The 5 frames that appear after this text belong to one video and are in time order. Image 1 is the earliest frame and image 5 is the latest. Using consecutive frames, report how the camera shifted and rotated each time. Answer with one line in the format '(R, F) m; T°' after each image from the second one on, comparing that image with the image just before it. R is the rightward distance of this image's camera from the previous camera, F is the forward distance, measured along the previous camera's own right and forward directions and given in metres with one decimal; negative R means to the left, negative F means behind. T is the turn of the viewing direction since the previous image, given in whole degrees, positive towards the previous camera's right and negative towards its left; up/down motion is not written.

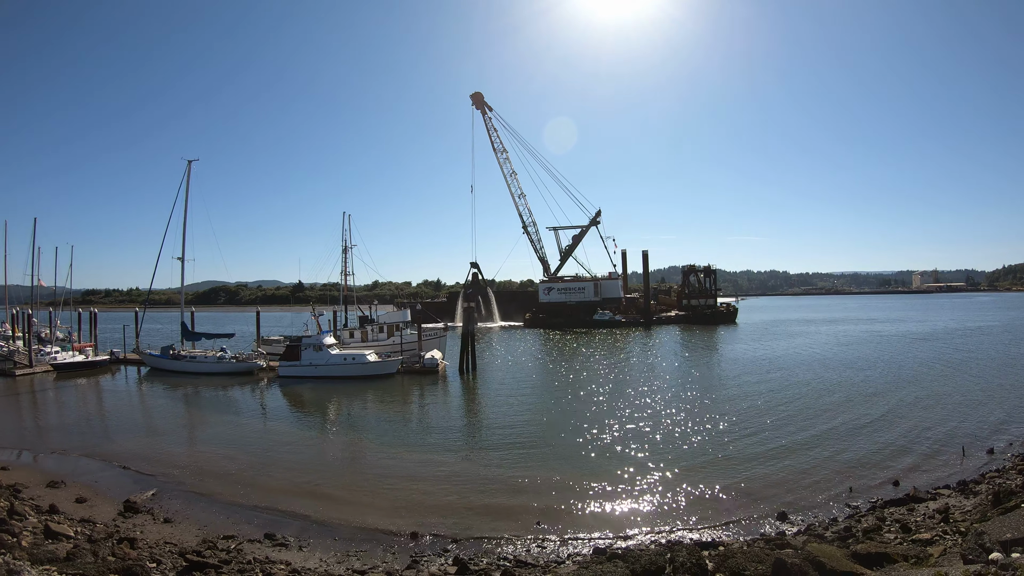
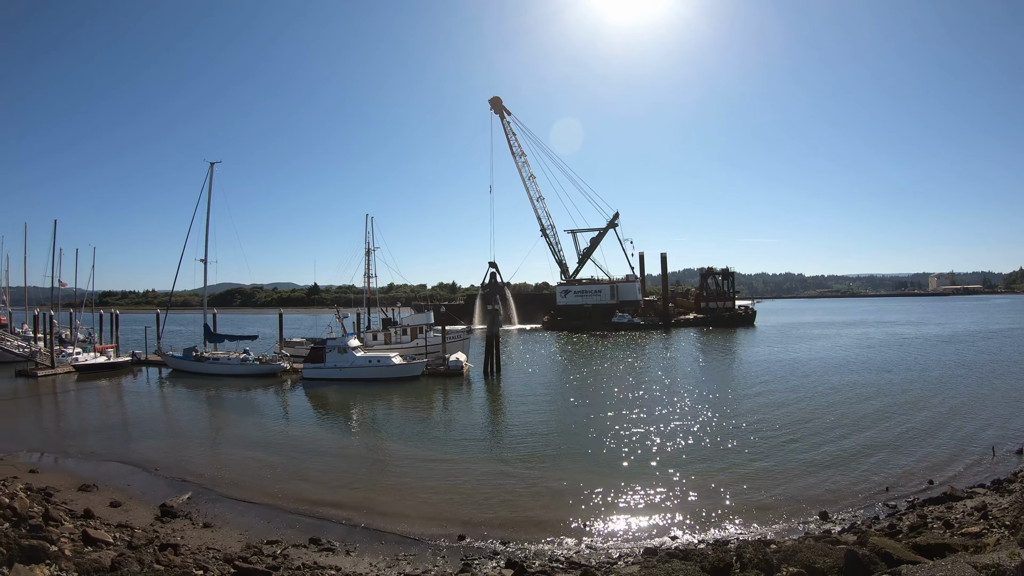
(-0.7, +0.4) m; -1°
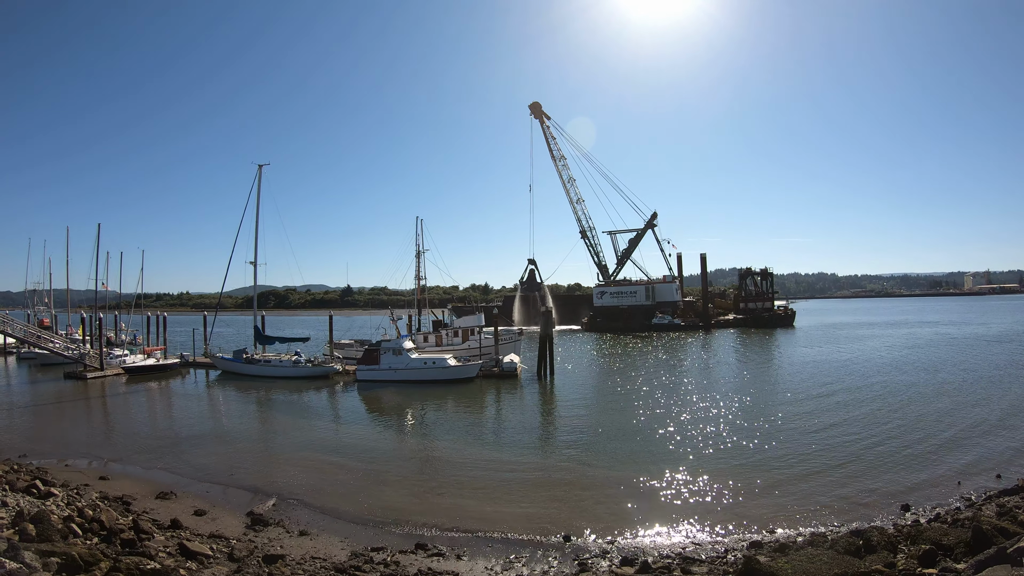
(-1.5, +0.7) m; -2°
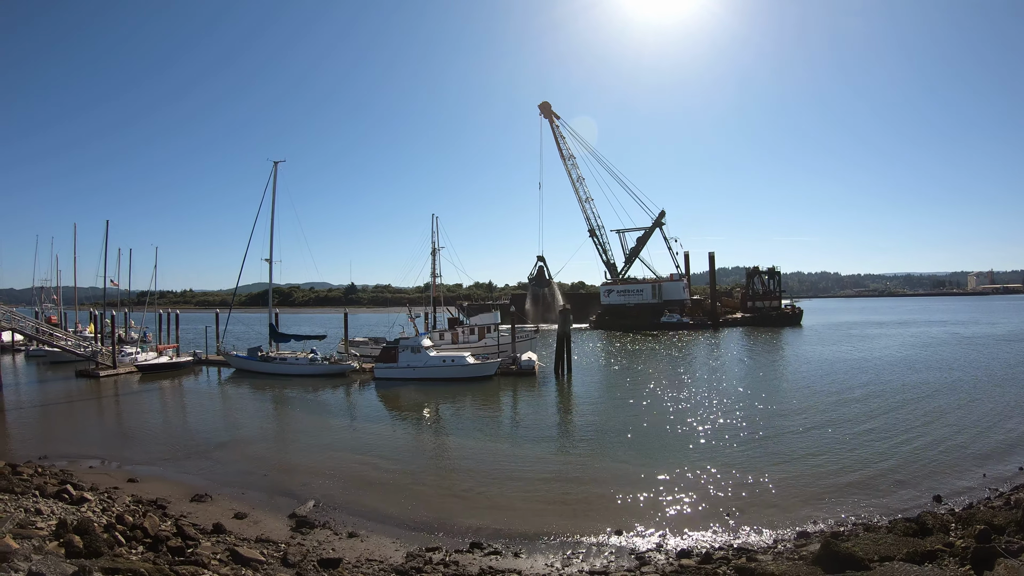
(-0.7, +0.2) m; 0°
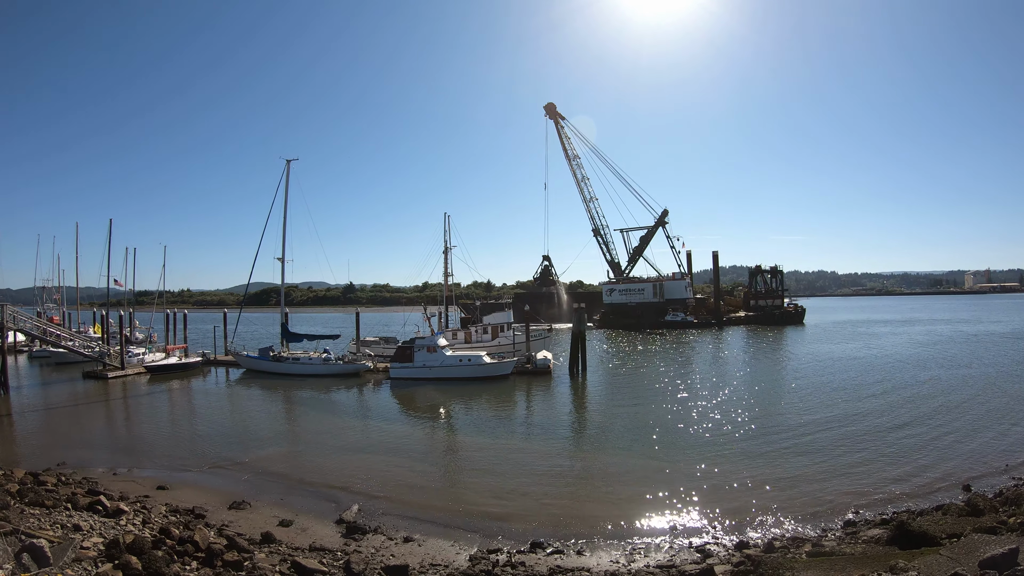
(-0.7, +0.2) m; +1°
